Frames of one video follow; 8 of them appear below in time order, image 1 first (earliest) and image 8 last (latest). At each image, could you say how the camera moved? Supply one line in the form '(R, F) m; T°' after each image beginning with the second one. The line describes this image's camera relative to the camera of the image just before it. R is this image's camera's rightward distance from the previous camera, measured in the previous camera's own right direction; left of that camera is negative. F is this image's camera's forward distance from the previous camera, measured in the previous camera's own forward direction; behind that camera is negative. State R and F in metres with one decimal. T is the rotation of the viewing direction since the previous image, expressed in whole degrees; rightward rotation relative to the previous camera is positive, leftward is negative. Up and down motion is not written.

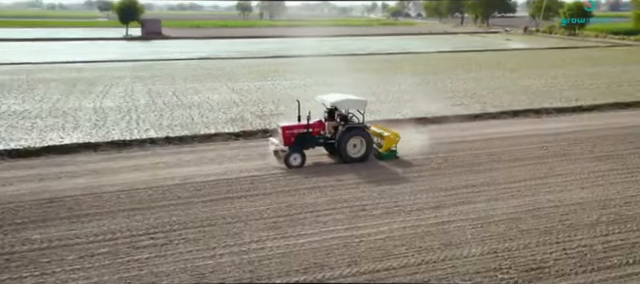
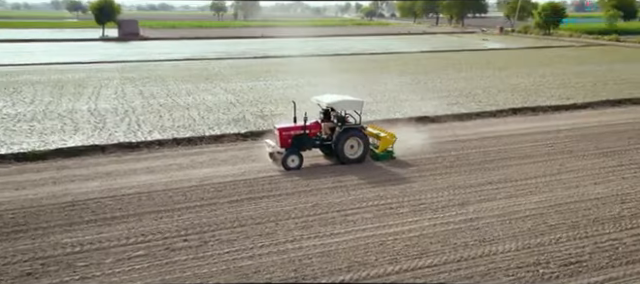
(-0.6, 0.0) m; +2°
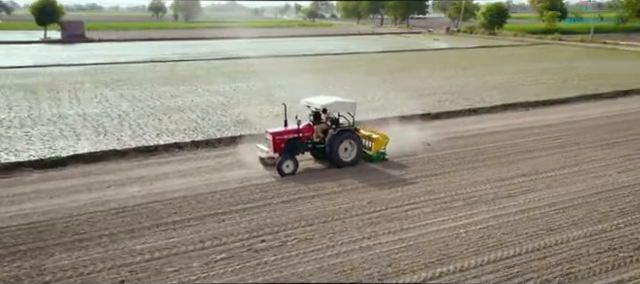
(-1.3, 0.0) m; +6°
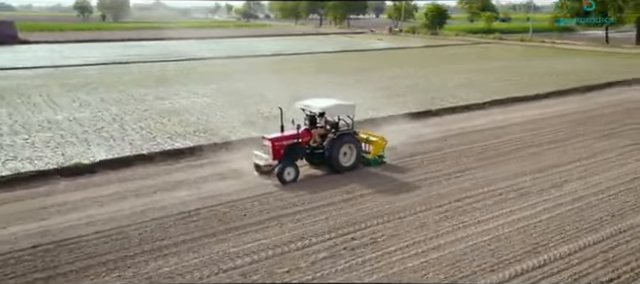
(-1.4, 0.0) m; +6°
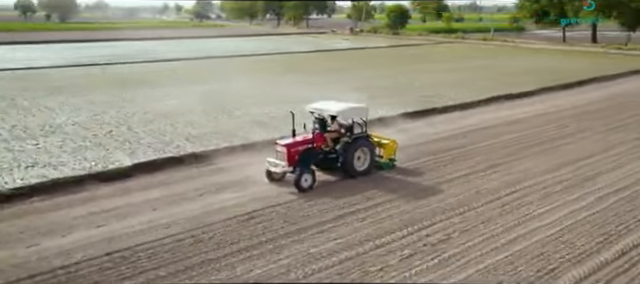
(-1.1, 0.0) m; +4°
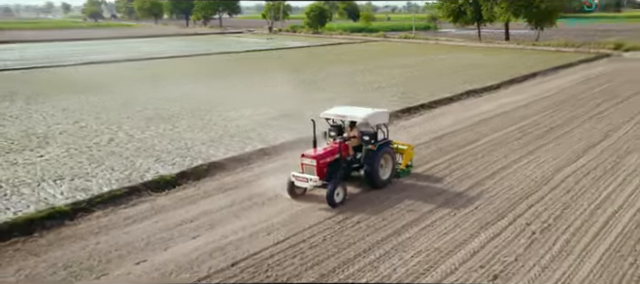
(-1.9, +0.1) m; +9°
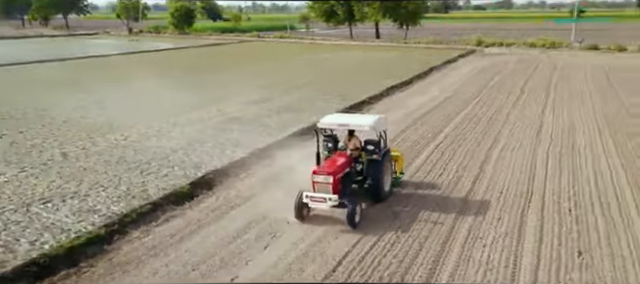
(-2.0, +0.3) m; +14°
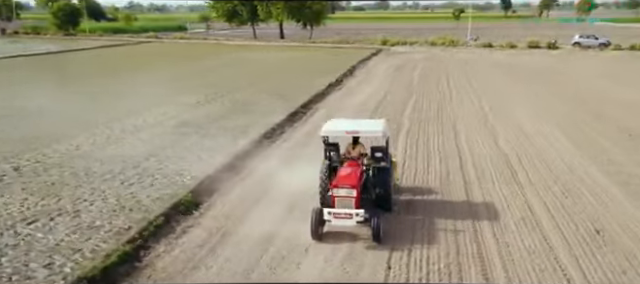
(-1.3, +0.2) m; +11°
